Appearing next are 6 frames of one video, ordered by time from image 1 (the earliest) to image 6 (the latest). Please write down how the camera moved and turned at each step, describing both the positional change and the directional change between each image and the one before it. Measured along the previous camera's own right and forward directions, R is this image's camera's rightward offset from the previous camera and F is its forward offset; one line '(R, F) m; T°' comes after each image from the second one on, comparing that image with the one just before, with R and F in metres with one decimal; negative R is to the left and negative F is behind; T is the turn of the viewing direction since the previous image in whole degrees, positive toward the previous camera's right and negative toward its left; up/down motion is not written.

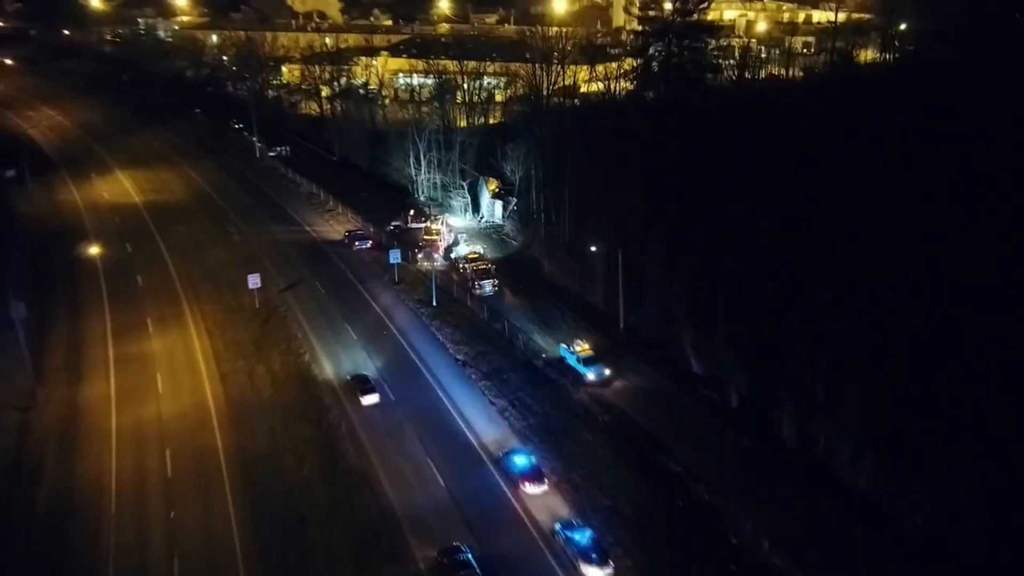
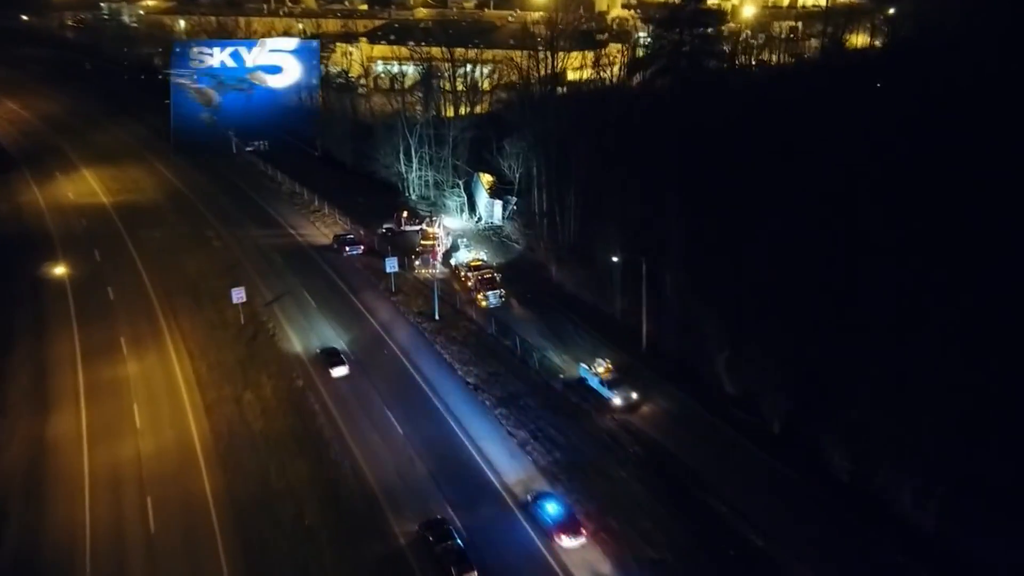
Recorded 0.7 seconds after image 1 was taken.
(-1.3, +2.7) m; +2°
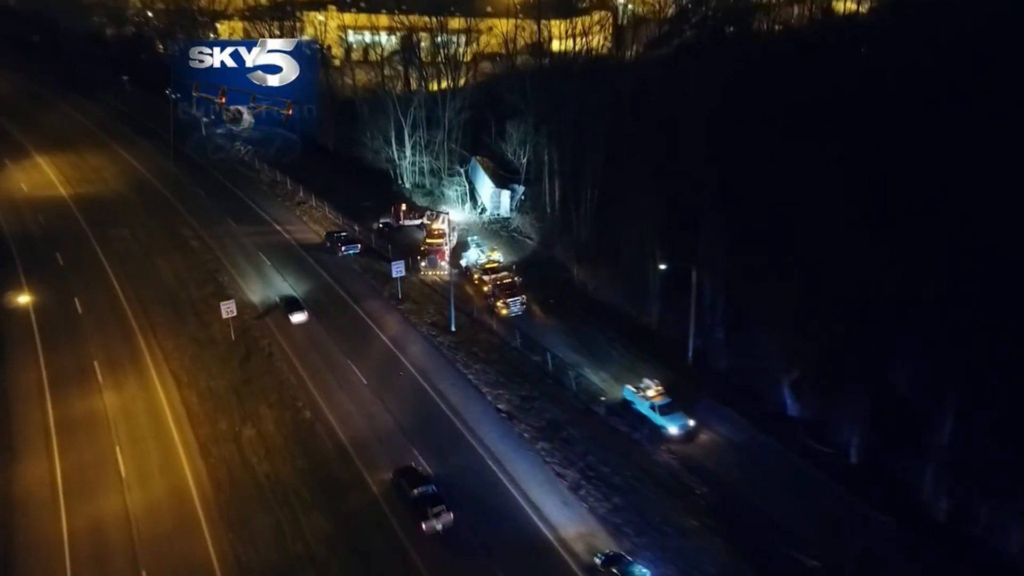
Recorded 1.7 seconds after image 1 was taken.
(-2.1, +3.3) m; +3°
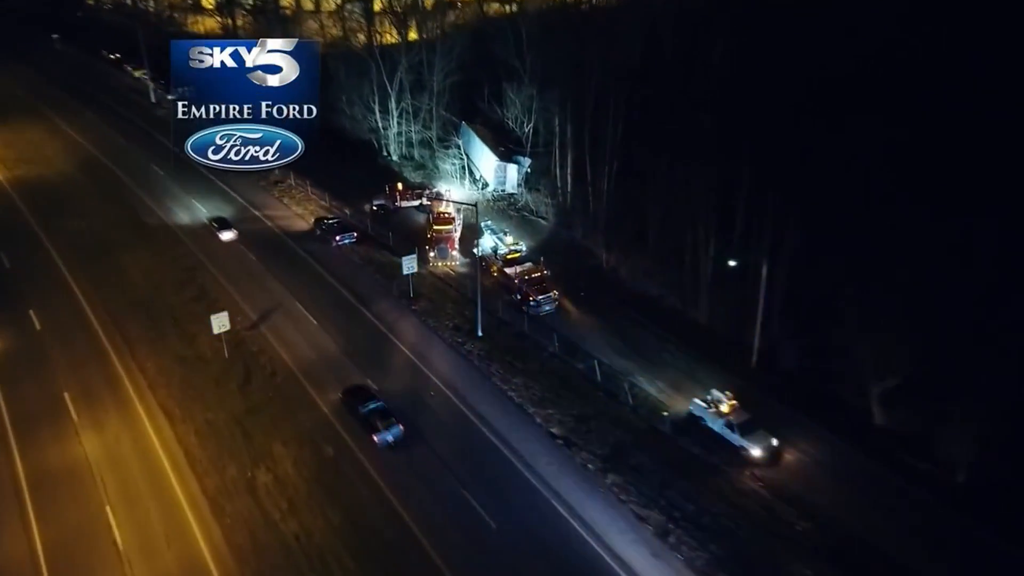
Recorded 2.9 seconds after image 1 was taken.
(-2.6, +3.5) m; +4°
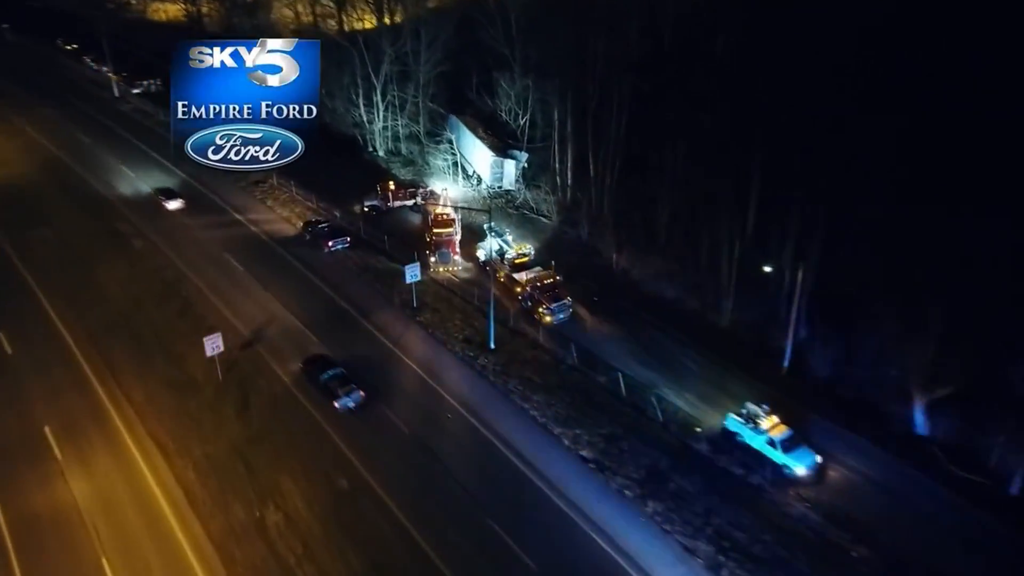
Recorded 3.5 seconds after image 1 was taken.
(-1.4, +1.5) m; +3°
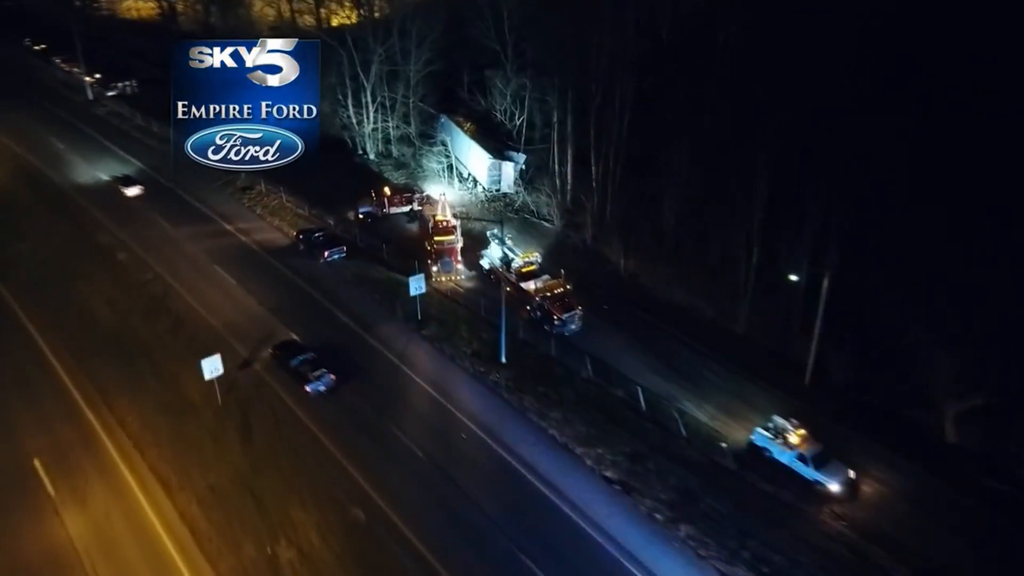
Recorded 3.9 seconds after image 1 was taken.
(-1.0, +0.9) m; +2°
